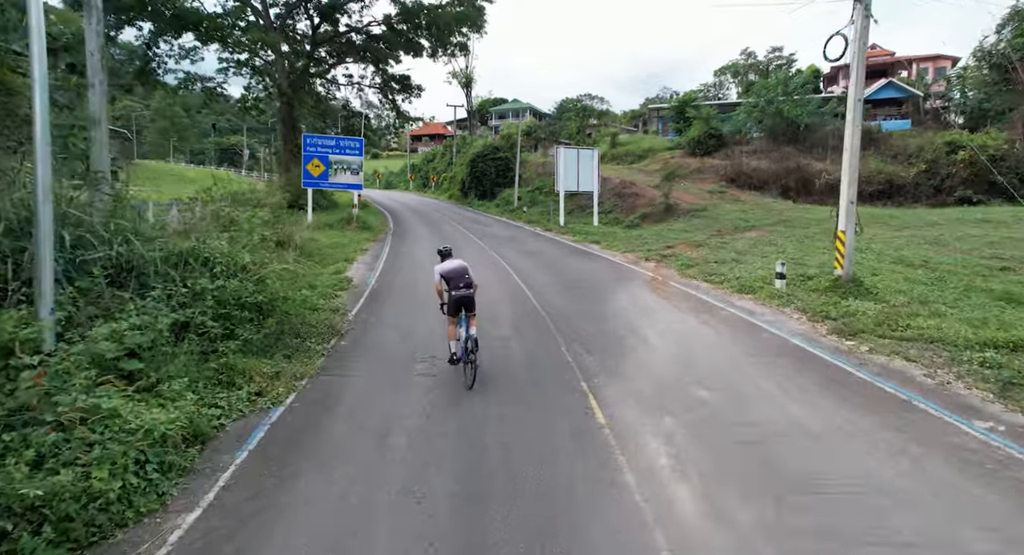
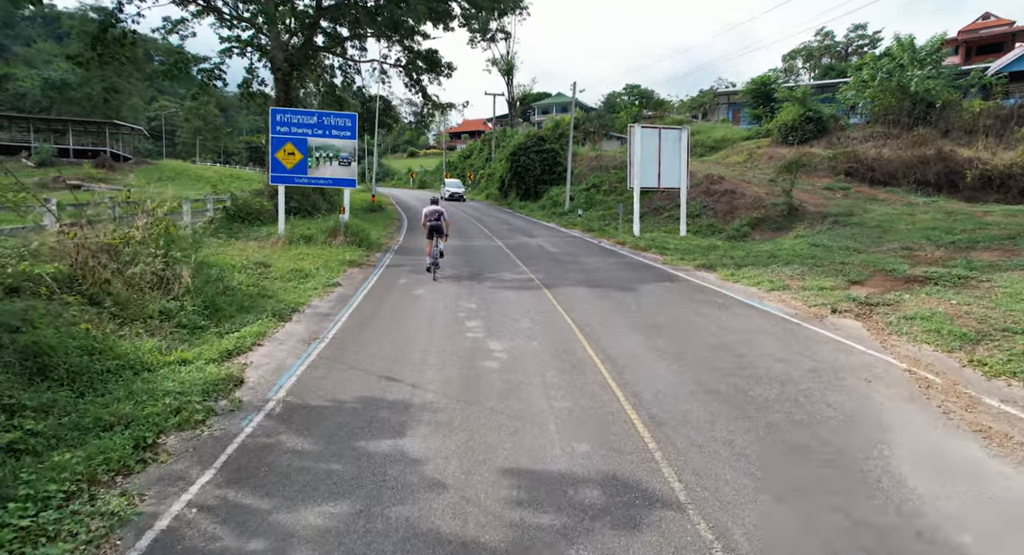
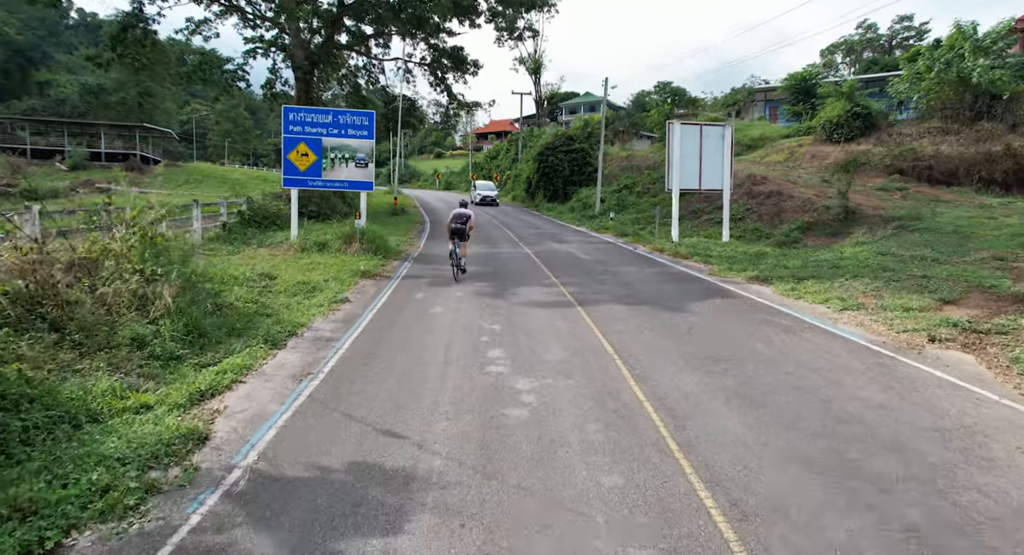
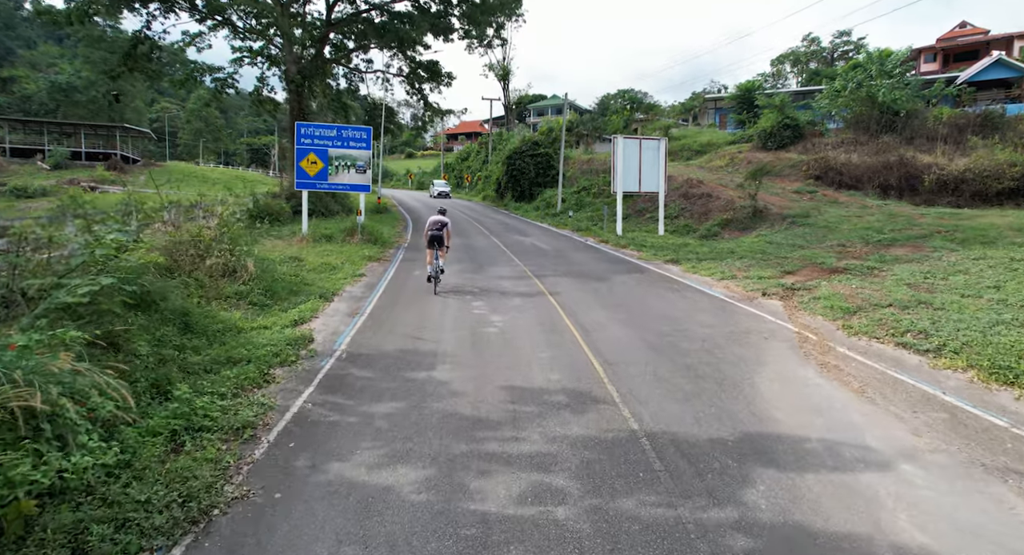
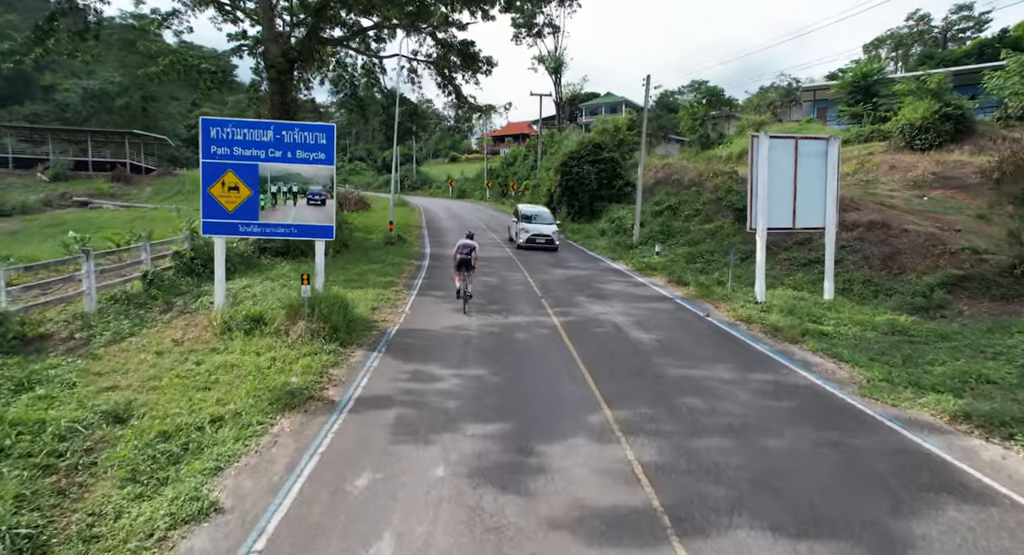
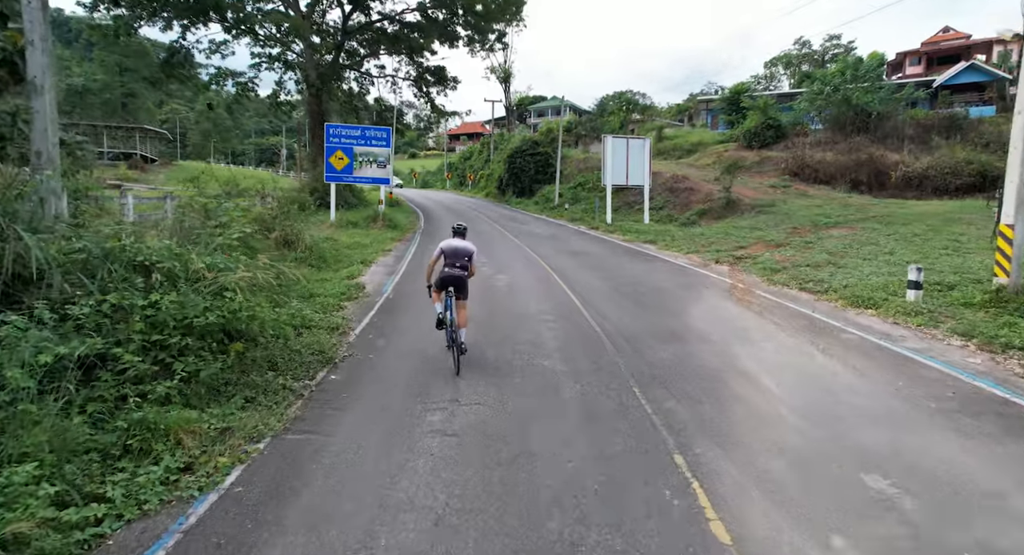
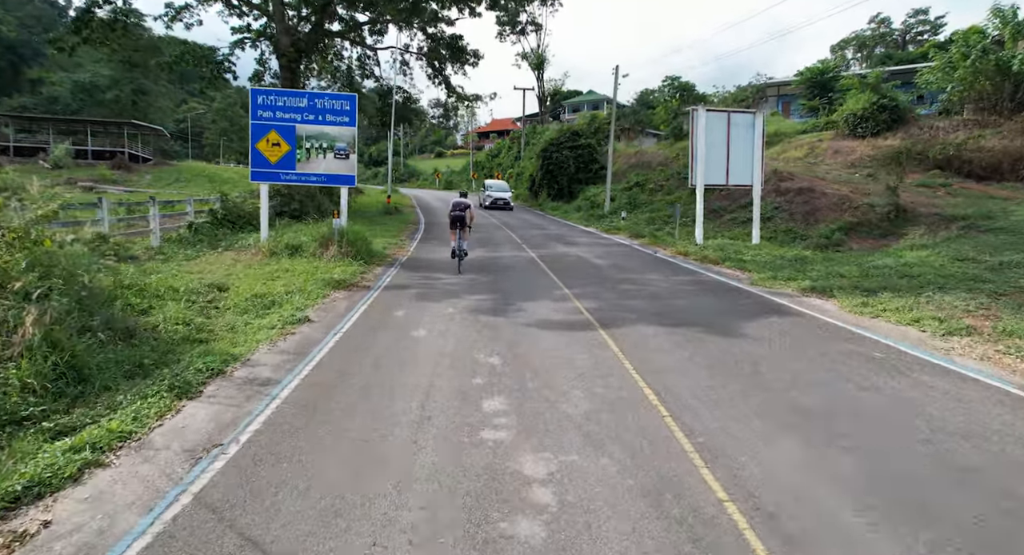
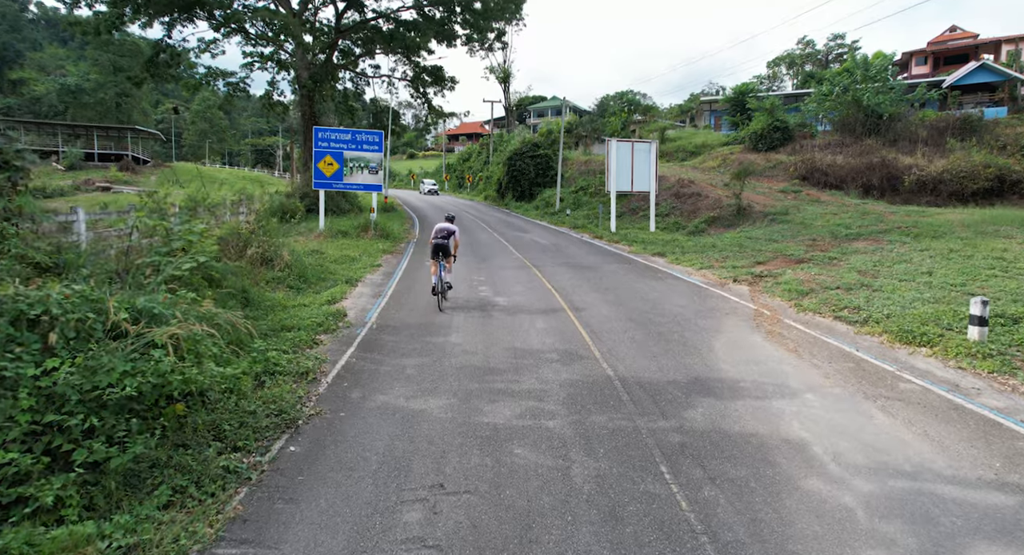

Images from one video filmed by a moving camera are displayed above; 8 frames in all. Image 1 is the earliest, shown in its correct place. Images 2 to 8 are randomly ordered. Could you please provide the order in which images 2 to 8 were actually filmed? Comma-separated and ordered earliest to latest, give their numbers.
6, 8, 4, 2, 3, 7, 5
